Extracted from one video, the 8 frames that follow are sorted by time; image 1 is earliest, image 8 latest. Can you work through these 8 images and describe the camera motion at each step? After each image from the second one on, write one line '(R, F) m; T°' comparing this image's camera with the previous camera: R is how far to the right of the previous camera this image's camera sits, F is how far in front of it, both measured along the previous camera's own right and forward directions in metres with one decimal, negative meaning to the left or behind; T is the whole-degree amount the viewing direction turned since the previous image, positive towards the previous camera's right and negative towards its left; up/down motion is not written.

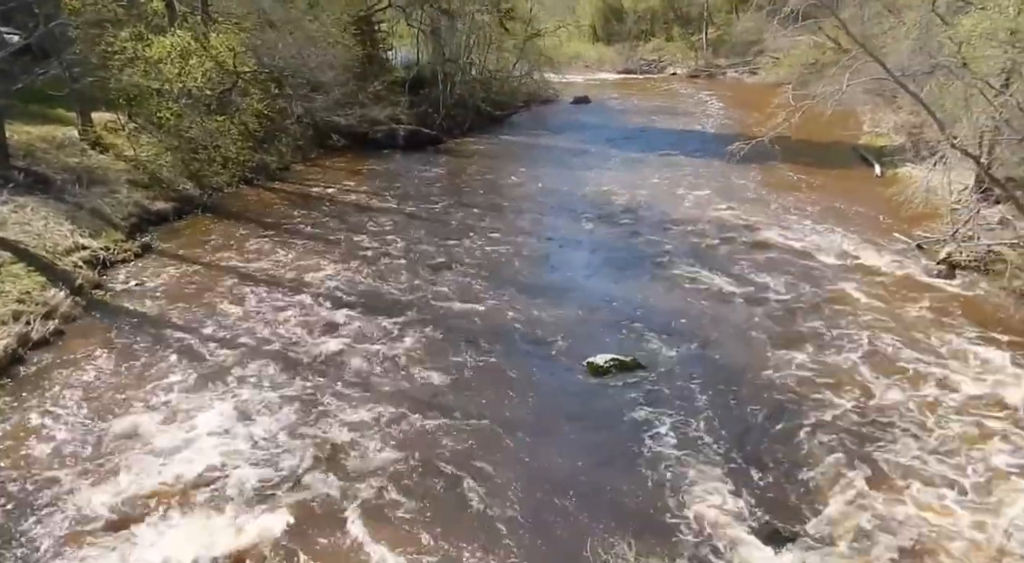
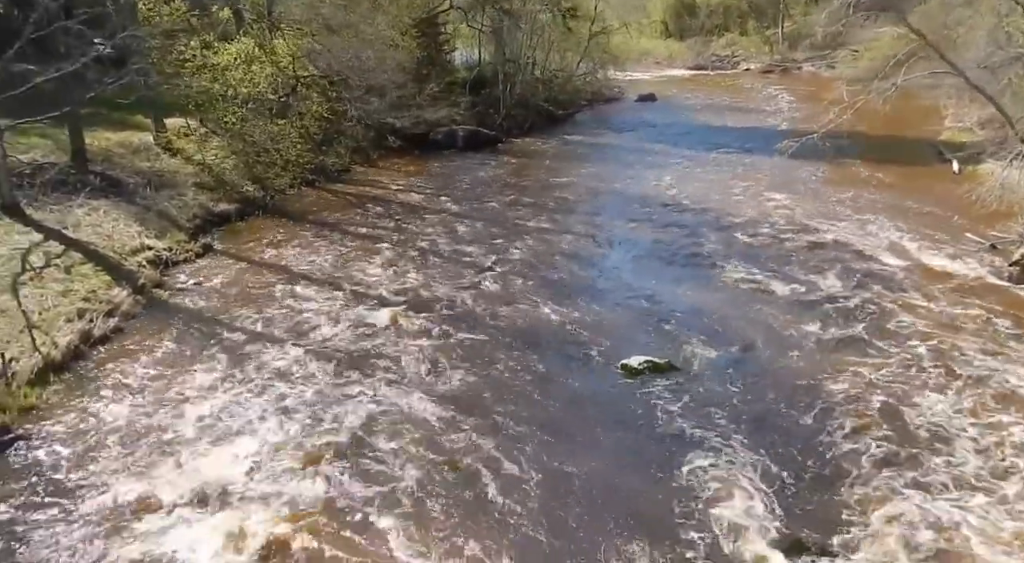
(+0.5, +0.1) m; -5°
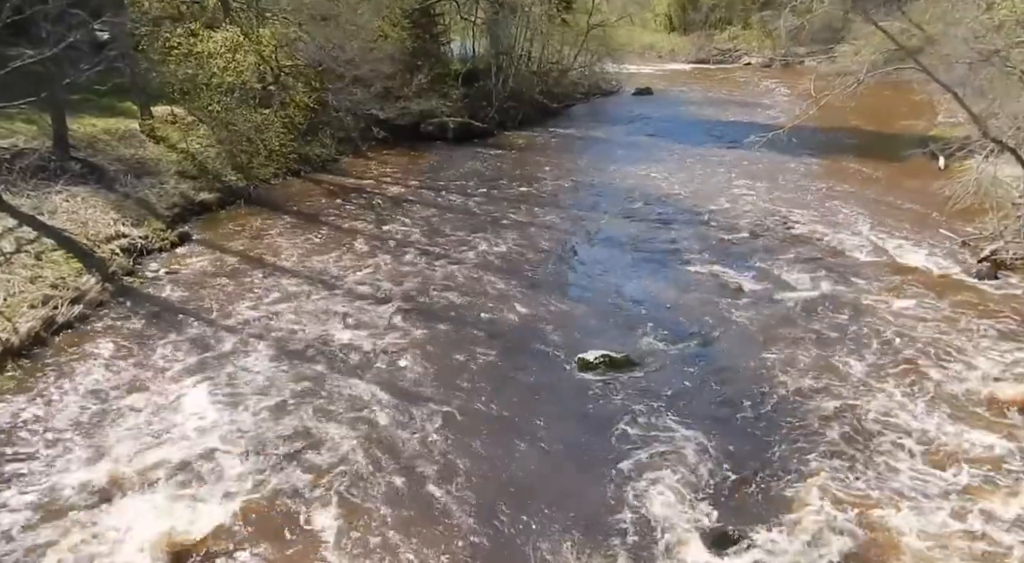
(+0.6, 0.0) m; 0°
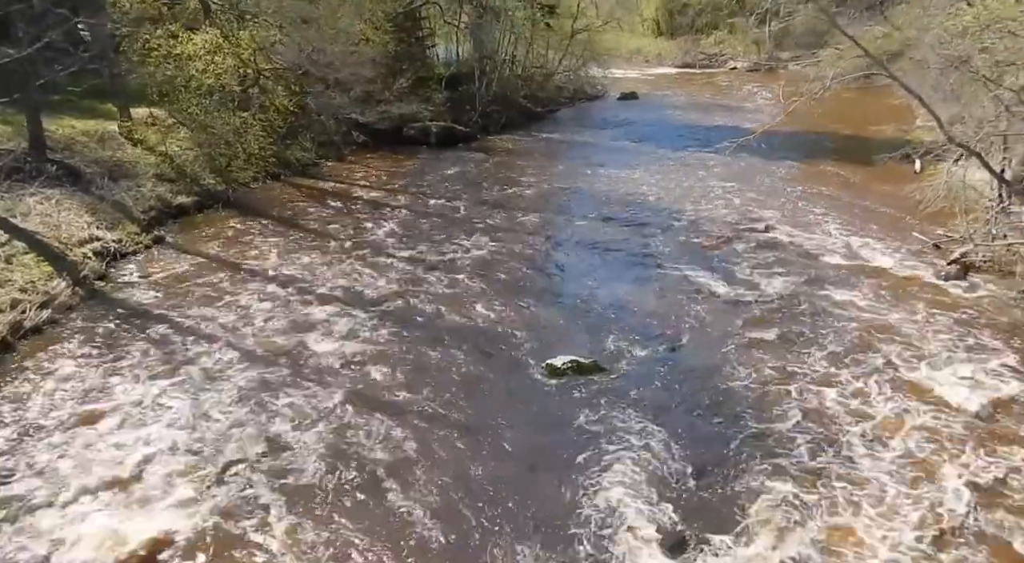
(+0.3, 0.0) m; +1°
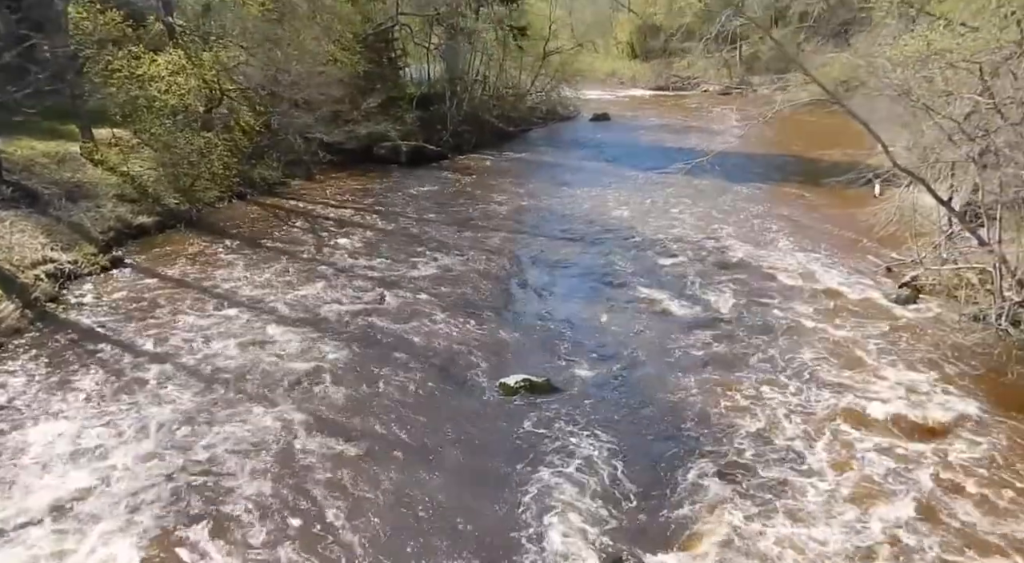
(+0.3, 0.0) m; +2°
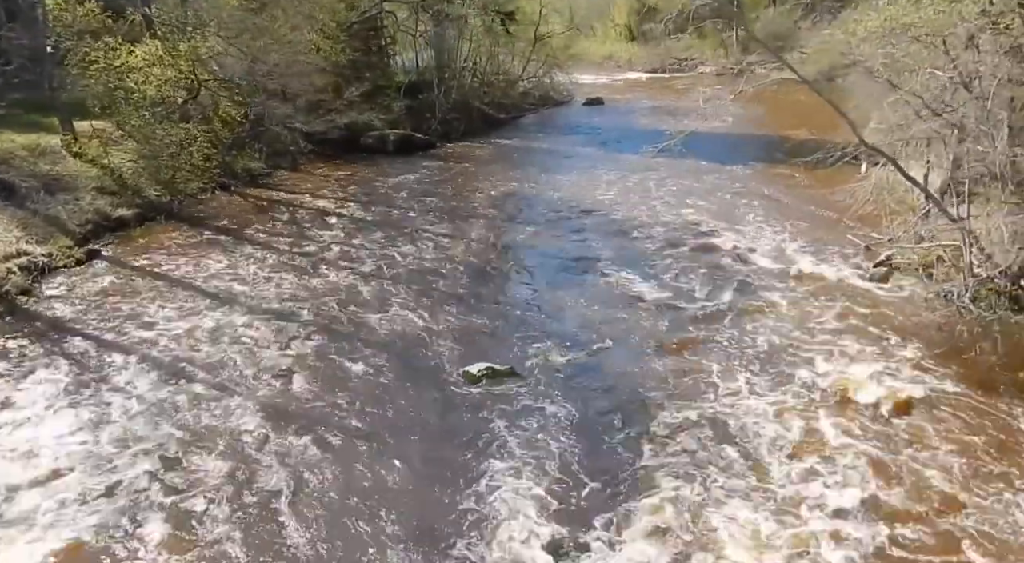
(+0.5, +0.1) m; 0°
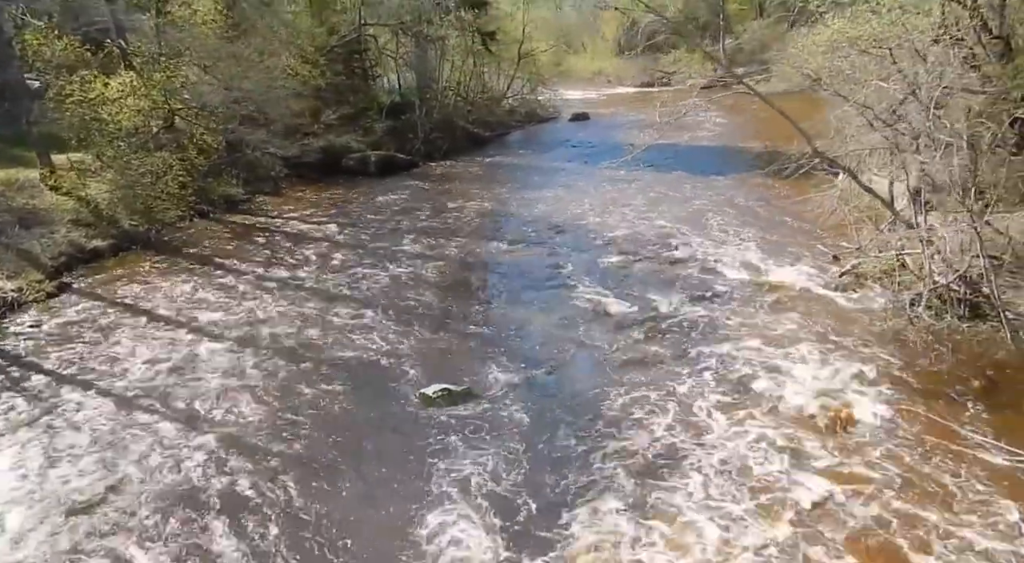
(+0.6, 0.0) m; 0°
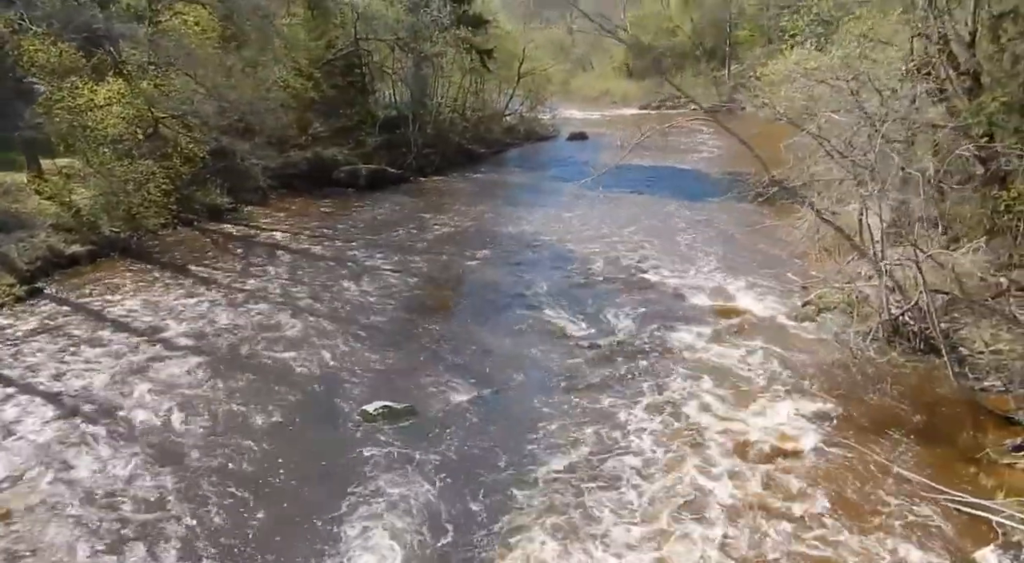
(+0.7, 0.0) m; 0°
